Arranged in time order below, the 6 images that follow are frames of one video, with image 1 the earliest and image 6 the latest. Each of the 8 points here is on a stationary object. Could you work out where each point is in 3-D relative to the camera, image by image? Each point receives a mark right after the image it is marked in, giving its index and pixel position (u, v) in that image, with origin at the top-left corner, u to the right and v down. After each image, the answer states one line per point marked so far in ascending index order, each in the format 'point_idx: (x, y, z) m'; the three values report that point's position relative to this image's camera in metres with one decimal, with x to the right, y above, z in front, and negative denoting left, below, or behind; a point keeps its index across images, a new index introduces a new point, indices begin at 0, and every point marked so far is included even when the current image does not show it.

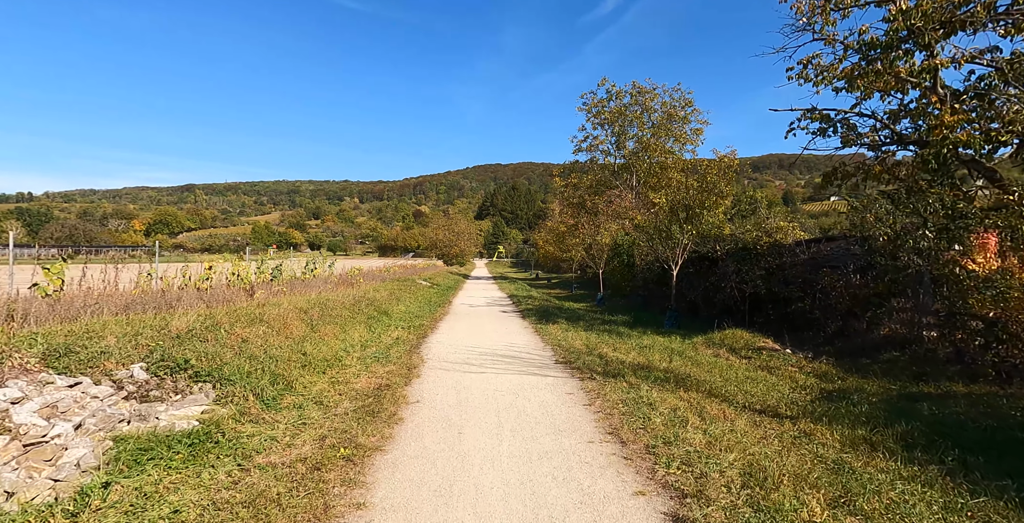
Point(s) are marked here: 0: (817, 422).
0: (+2.5, -1.3, +4.2) m
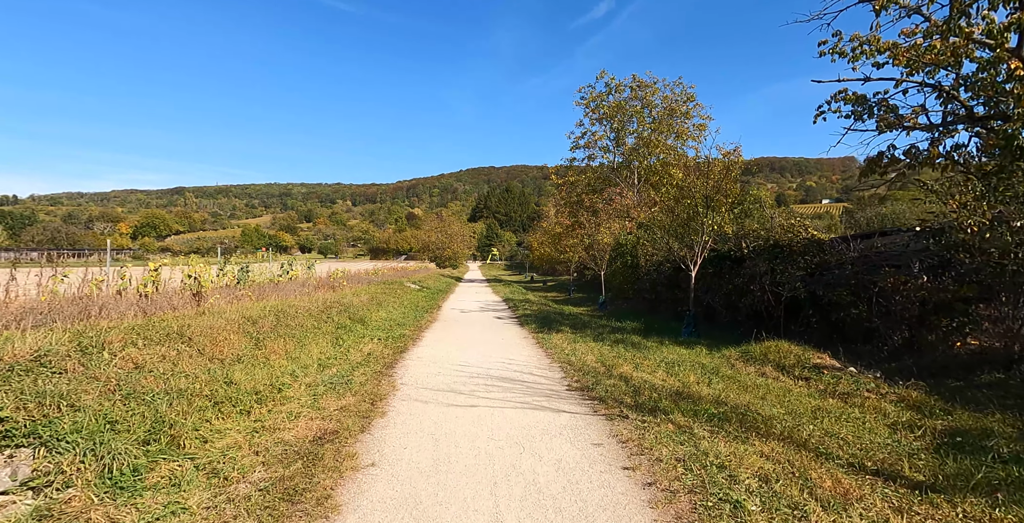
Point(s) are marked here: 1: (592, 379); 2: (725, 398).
0: (+2.5, -1.2, +2.7) m
1: (+0.9, -1.3, +5.6) m
2: (+2.0, -1.3, +4.9) m
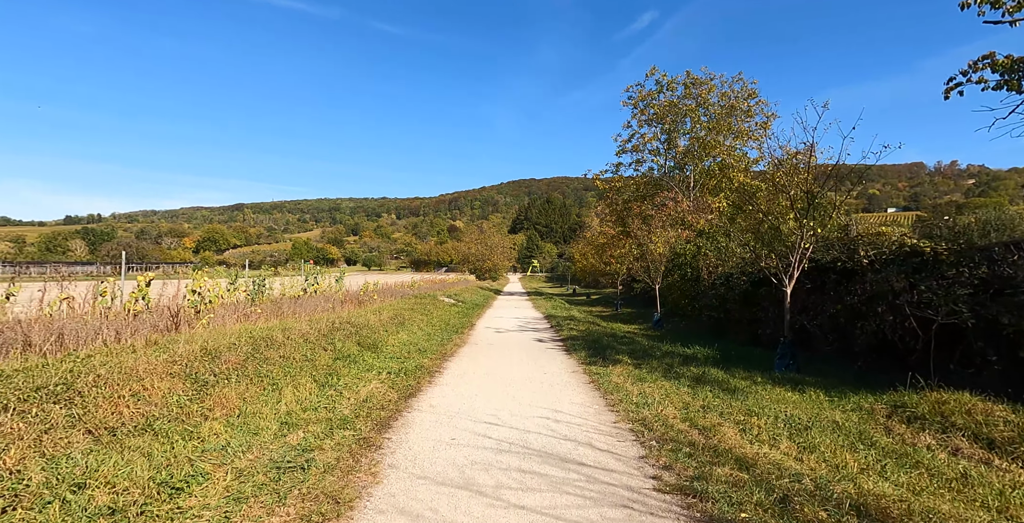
0: (+2.6, -1.3, +0.5) m
1: (+1.2, -1.4, +3.5) m
2: (+2.3, -1.4, +2.7) m
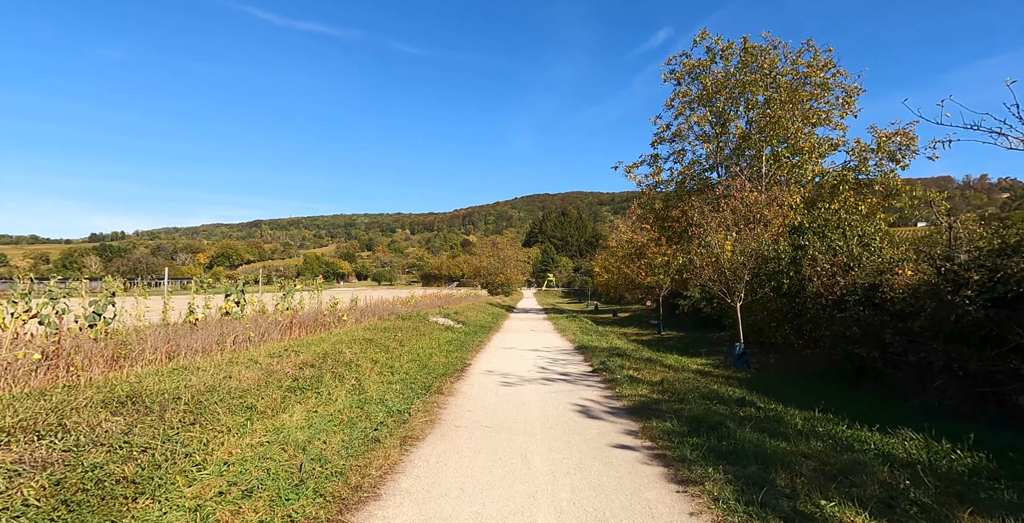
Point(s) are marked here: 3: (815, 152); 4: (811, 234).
0: (+2.5, -0.9, -4.9) m
1: (+1.2, -1.1, -1.9) m
2: (+2.3, -1.1, -2.7) m
3: (+11.6, +4.2, +19.7) m
4: (+7.6, +0.7, +13.0) m
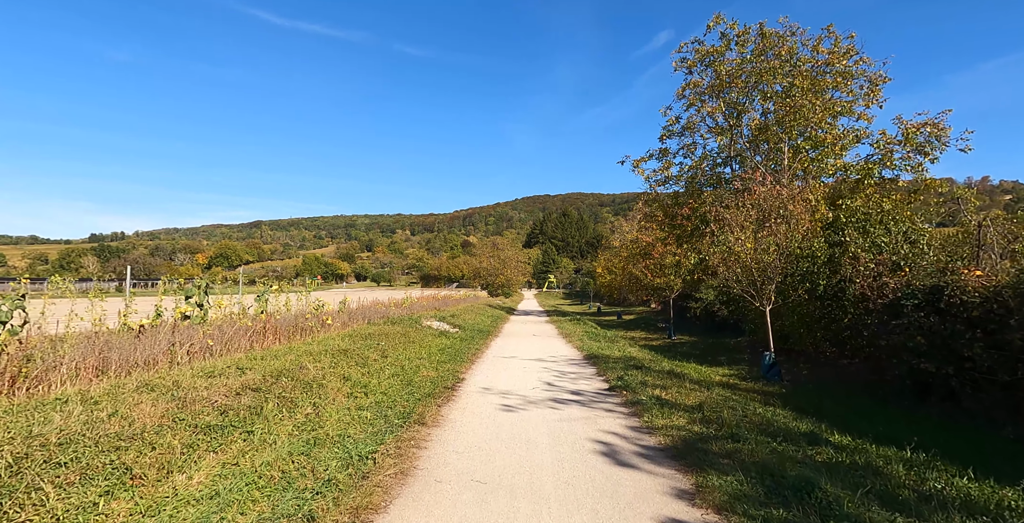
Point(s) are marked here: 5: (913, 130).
0: (+2.5, -0.9, -6.3) m
1: (+1.2, -1.1, -3.2) m
2: (+2.3, -1.0, -4.1) m
3: (+11.6, +4.2, +18.3) m
4: (+7.6, +0.7, +11.6) m
5: (+14.9, +4.9, +19.1) m
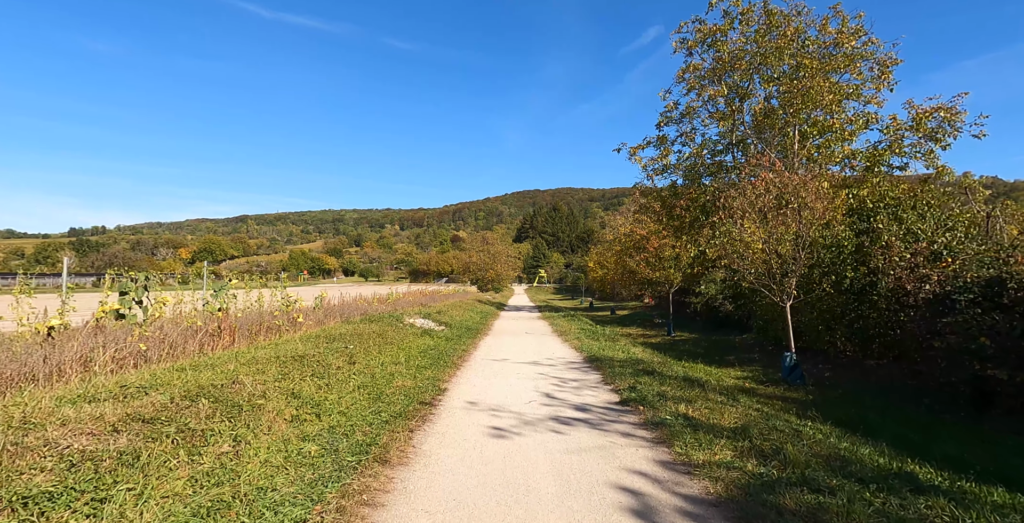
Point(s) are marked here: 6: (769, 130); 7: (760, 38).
0: (+2.7, -0.8, -7.5) m
1: (+1.4, -1.0, -4.5) m
2: (+2.4, -1.0, -5.3) m
3: (+11.3, +4.4, +17.2) m
4: (+7.4, +0.9, +10.4) m
5: (+14.6, +5.2, +18.1) m
6: (+9.8, +5.0, +19.5) m
7: (+9.4, +8.5, +19.3) m
